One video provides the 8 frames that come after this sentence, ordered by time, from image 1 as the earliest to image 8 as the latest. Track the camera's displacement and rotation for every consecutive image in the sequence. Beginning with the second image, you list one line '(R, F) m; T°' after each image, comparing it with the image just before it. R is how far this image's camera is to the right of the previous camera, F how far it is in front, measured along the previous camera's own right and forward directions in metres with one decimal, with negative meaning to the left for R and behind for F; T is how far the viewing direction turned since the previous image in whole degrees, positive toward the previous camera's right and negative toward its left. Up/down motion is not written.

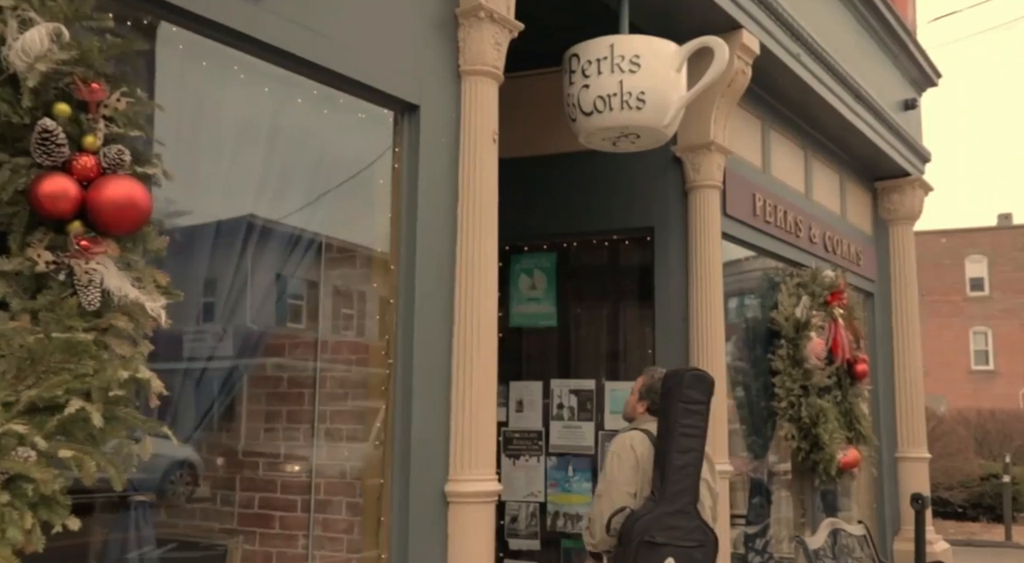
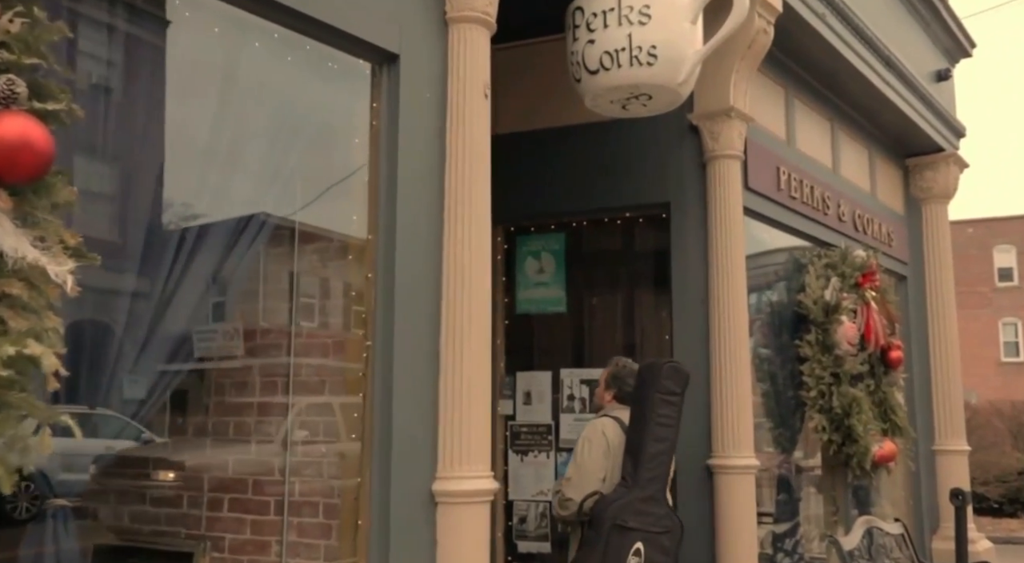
(+0.1, +0.5) m; -1°
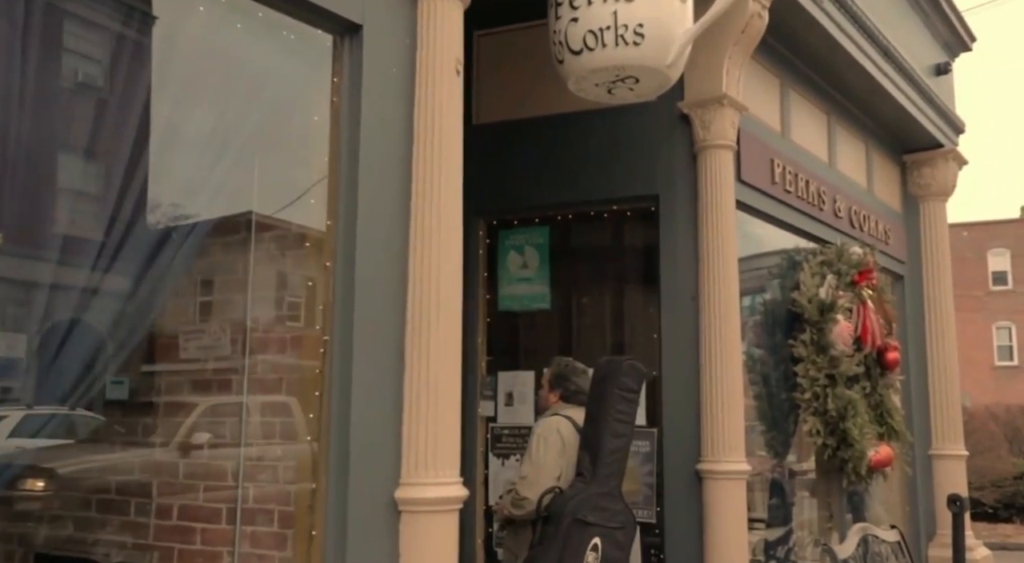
(+0.1, +0.3) m; 0°
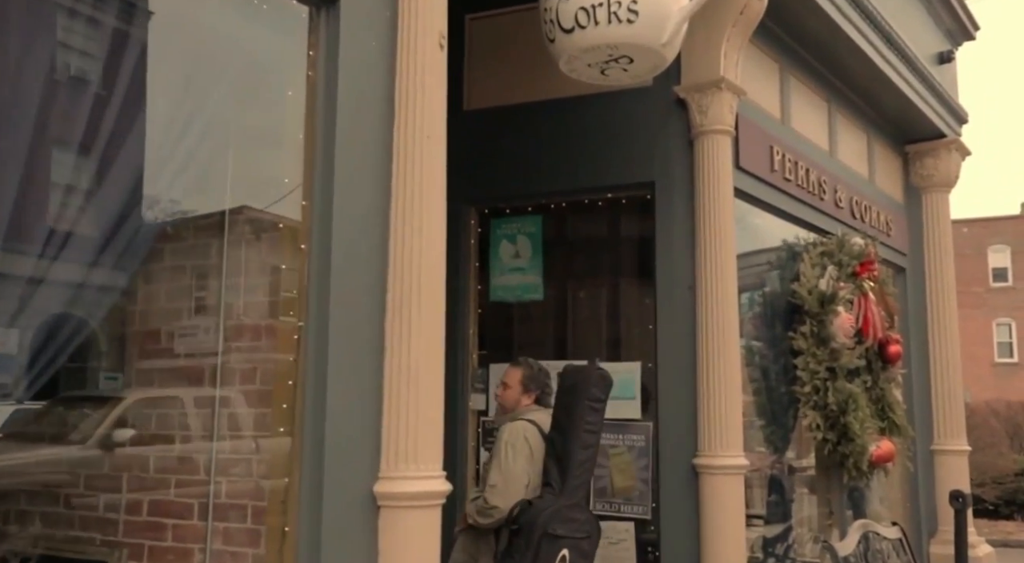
(0.0, +0.2) m; 0°
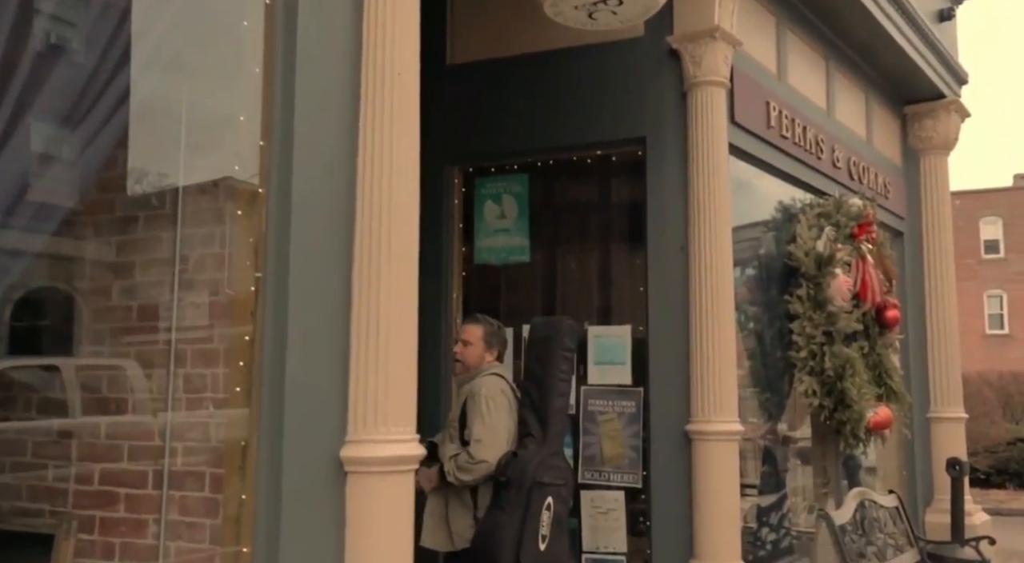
(0.0, +0.3) m; 0°
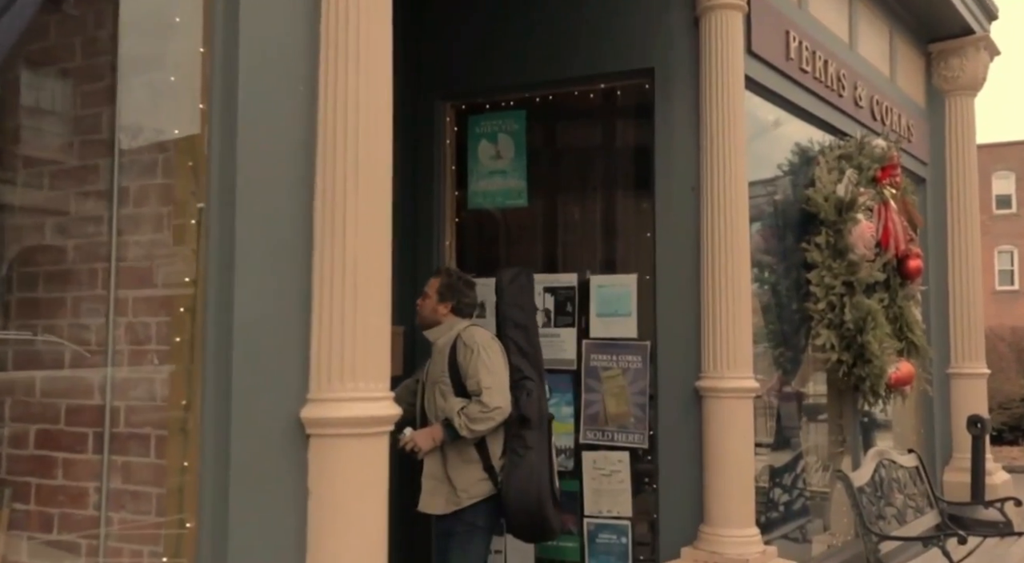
(+0.1, +0.4) m; 0°
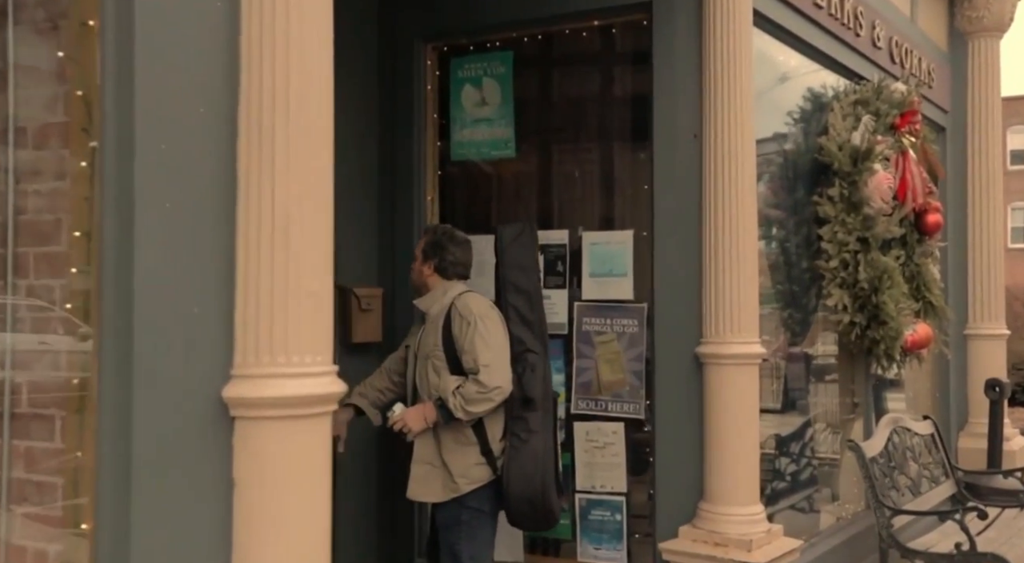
(+0.1, +0.4) m; 0°
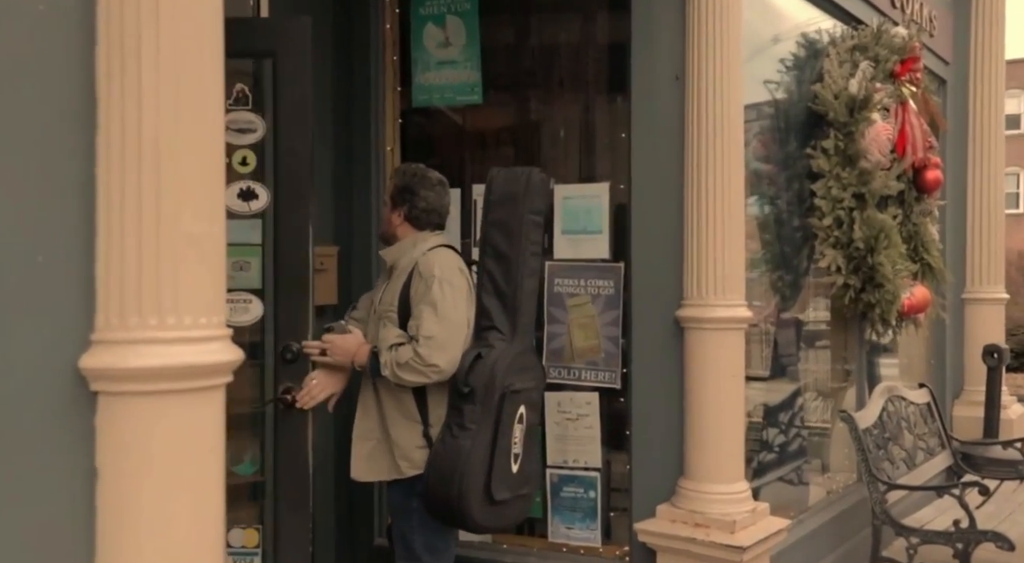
(+0.1, +0.4) m; 0°
